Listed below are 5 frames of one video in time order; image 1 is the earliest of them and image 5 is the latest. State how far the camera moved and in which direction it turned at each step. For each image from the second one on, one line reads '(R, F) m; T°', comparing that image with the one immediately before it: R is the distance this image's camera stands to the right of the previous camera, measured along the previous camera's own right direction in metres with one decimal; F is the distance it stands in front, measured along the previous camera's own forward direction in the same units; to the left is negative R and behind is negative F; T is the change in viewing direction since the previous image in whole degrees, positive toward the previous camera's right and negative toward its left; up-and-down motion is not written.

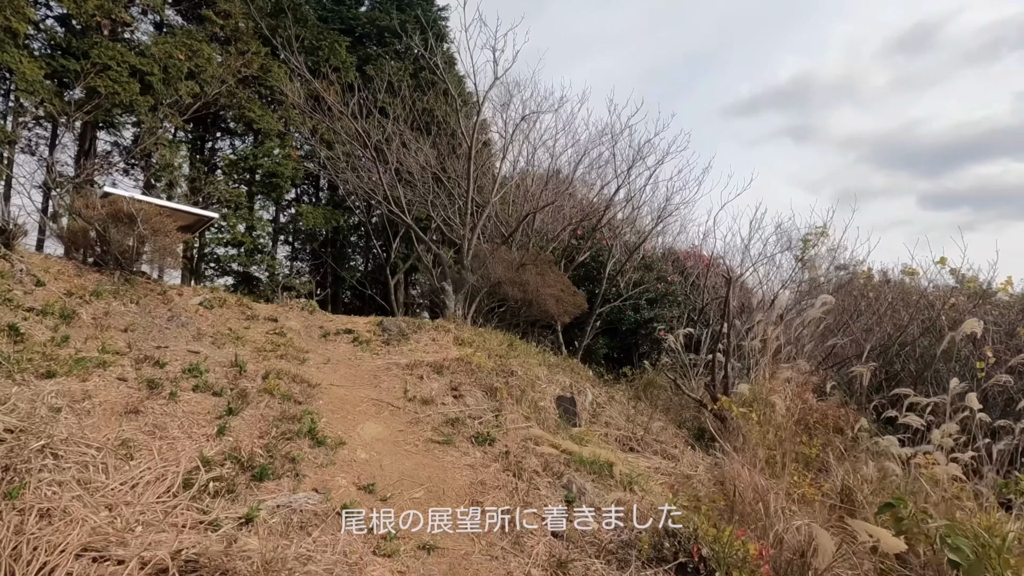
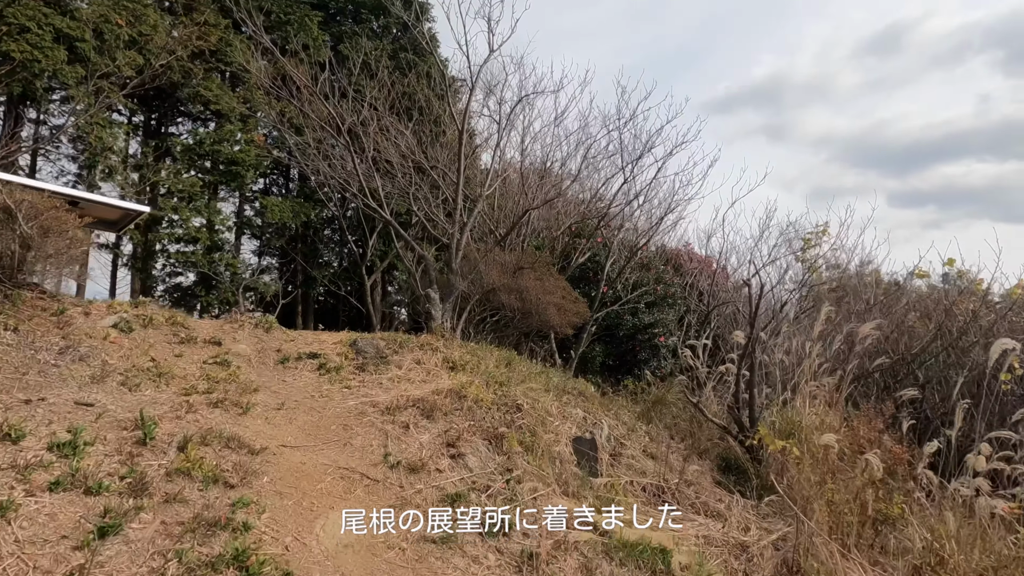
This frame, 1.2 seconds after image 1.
(-0.2, +0.9) m; +2°
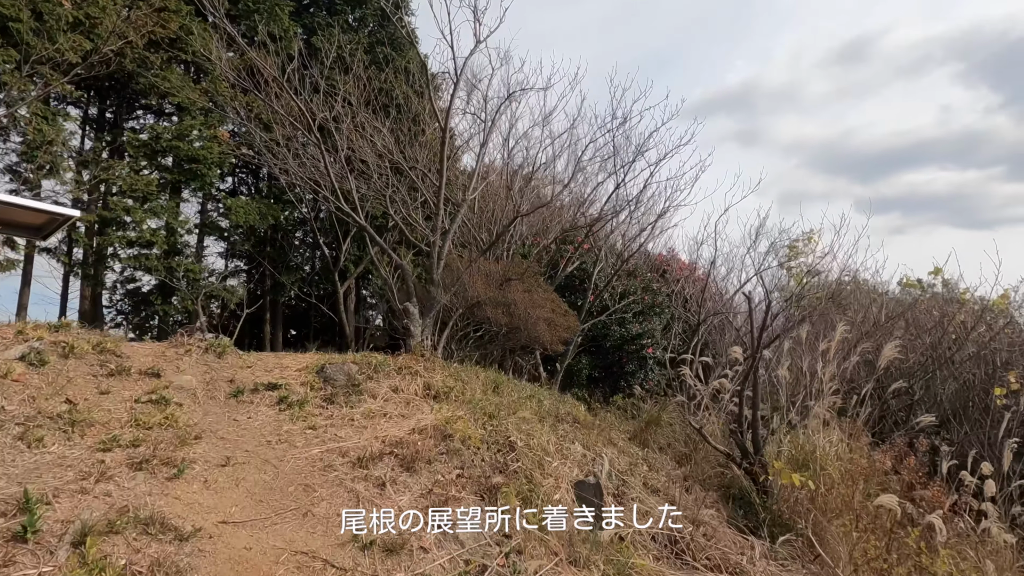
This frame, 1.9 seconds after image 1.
(-0.1, +0.5) m; +2°
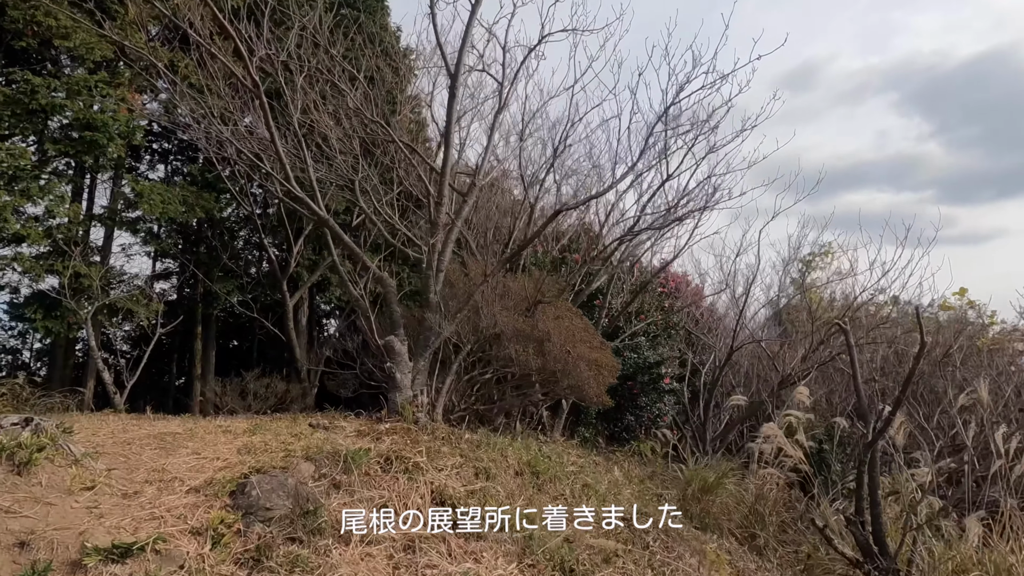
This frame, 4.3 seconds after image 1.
(-0.5, +1.8) m; +4°
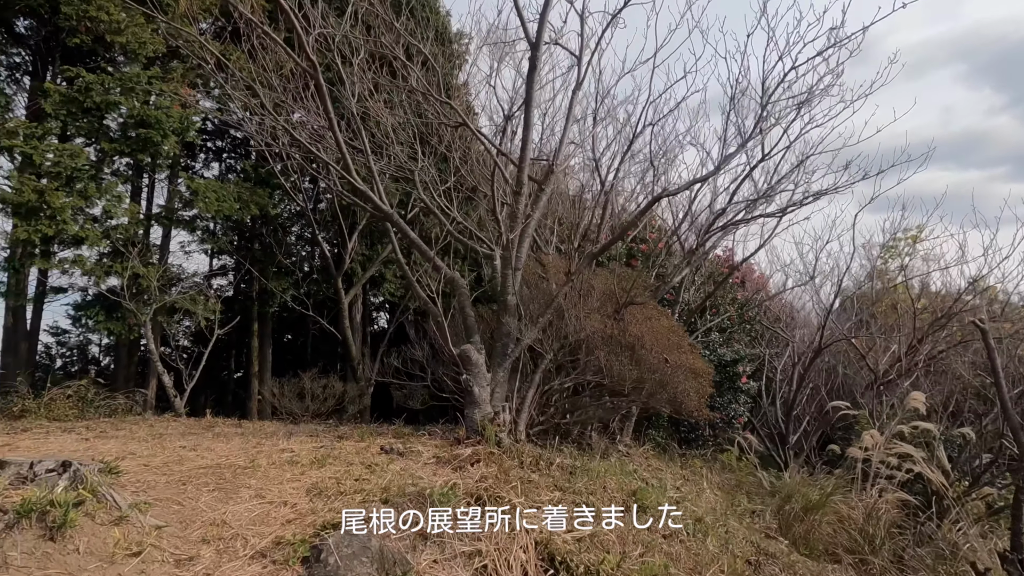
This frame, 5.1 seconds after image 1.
(-0.3, +0.4) m; -4°
